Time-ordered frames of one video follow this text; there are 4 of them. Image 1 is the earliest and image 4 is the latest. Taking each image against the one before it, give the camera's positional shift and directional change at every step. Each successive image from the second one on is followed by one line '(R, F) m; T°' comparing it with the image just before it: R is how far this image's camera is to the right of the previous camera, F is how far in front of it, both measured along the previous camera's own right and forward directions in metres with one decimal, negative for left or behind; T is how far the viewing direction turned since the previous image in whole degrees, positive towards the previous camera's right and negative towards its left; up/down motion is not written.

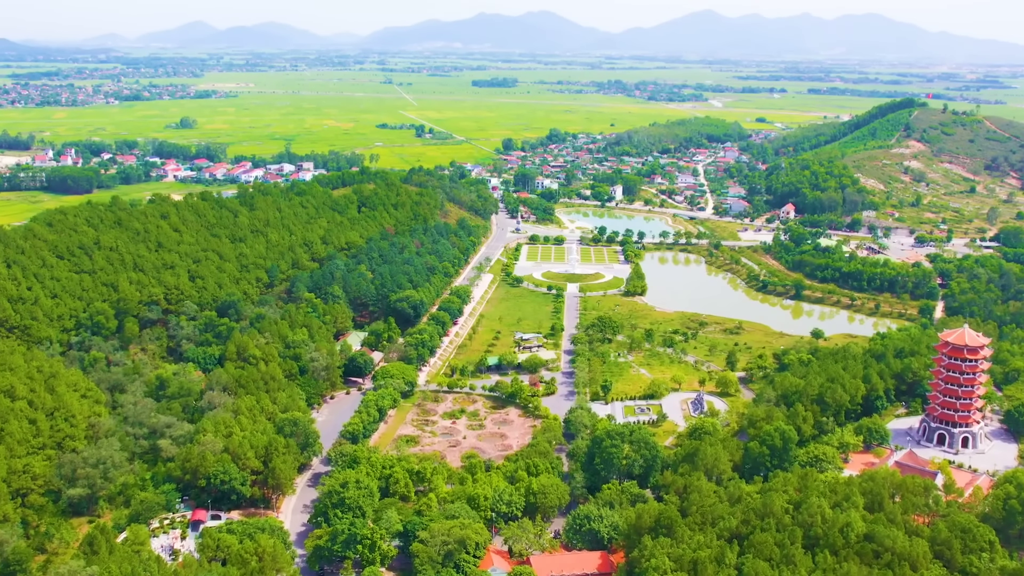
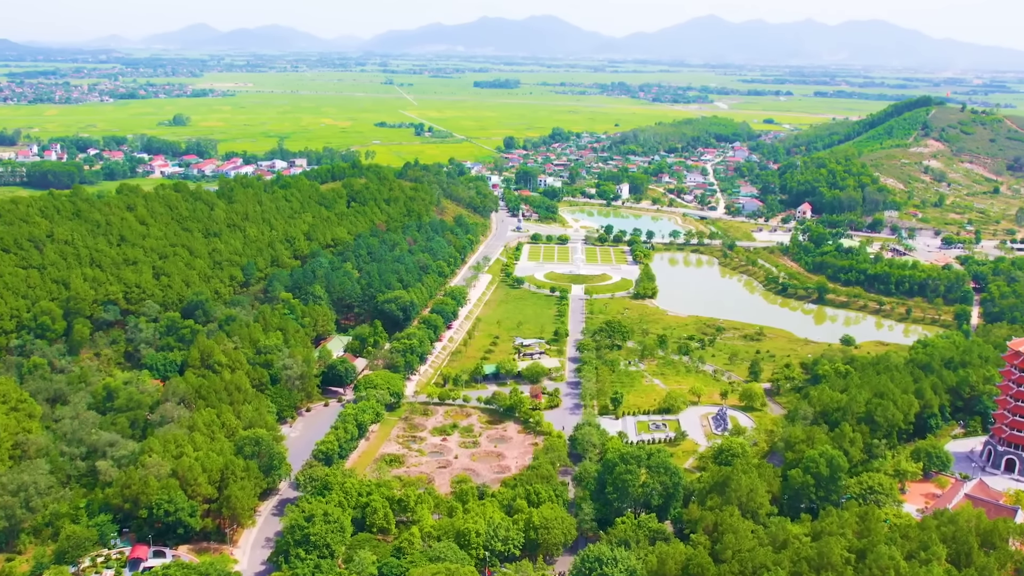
(+0.1, +4.4) m; 0°
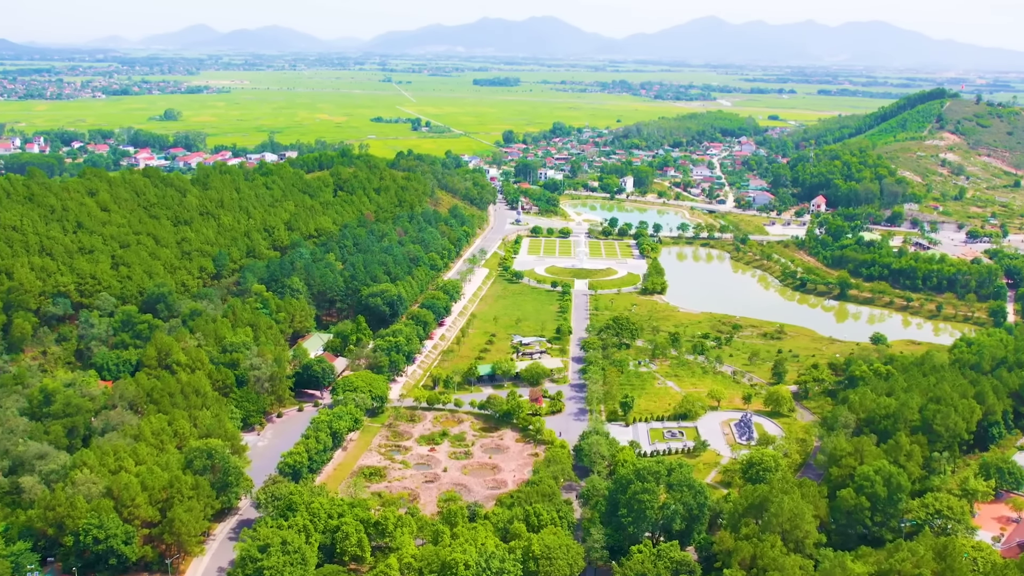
(+0.1, +3.9) m; 0°
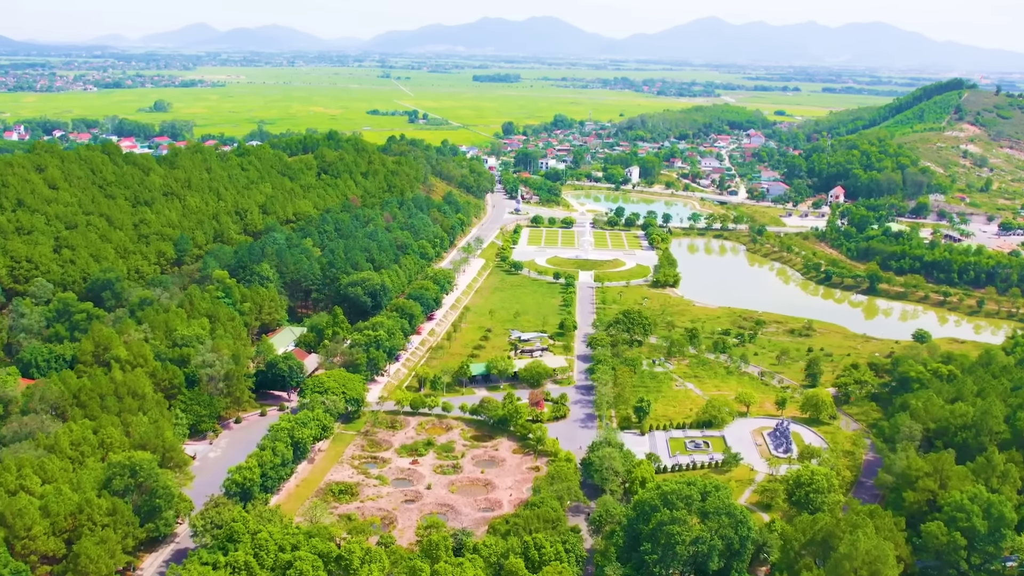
(+0.1, +4.4) m; 0°
